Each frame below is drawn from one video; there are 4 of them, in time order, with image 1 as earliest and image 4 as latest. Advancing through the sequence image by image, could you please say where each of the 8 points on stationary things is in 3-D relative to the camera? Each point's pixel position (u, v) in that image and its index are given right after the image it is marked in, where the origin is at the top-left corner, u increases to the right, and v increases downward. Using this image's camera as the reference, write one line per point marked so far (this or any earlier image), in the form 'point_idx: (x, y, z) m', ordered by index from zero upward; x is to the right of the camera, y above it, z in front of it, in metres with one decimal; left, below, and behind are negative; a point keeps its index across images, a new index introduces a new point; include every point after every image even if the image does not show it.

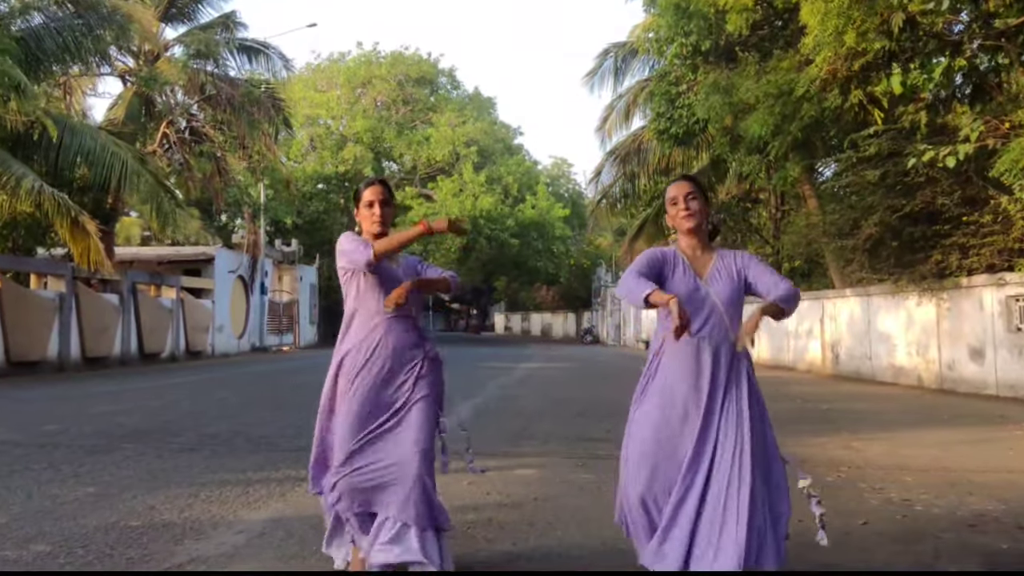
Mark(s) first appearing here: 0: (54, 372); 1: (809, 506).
0: (-8.3, -1.5, +17.0) m
1: (+1.5, -1.1, +4.7) m
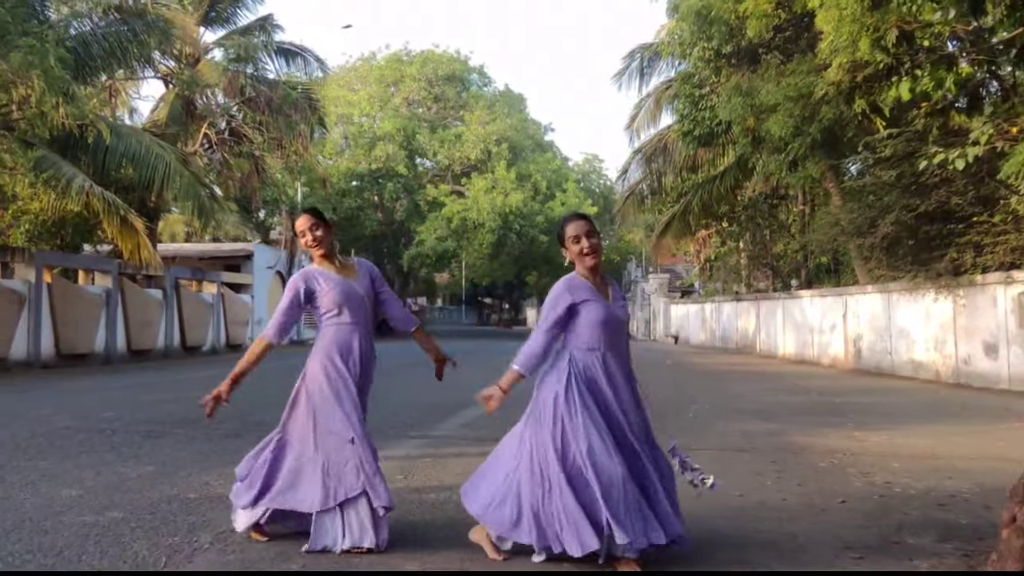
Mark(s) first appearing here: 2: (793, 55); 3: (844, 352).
0: (-7.8, -1.4, +17.8) m
1: (+1.6, -1.1, +5.2) m
2: (+4.4, +3.7, +14.9) m
3: (+6.5, -1.3, +18.4) m
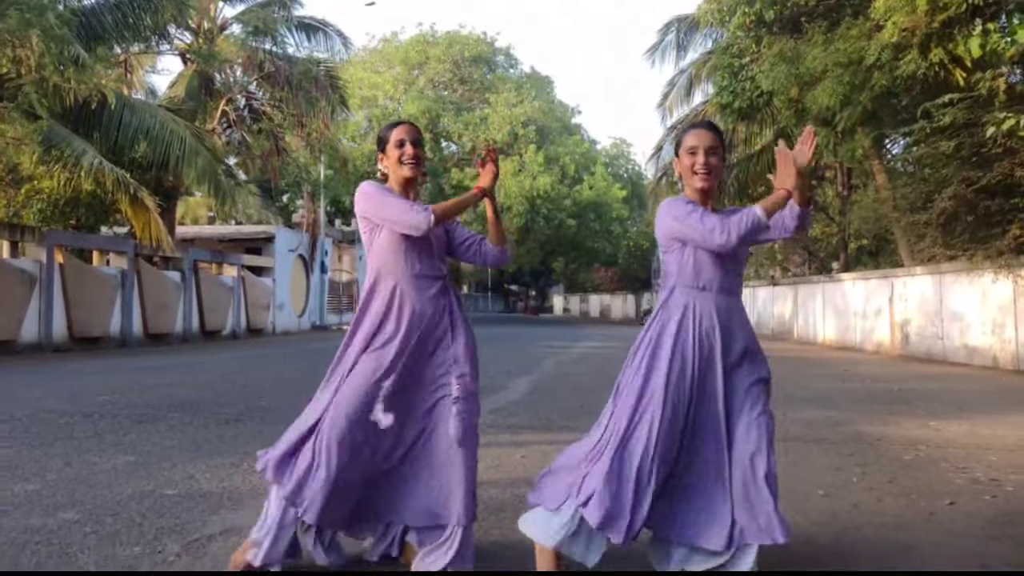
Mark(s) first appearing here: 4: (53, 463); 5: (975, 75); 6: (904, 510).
0: (-7.3, -1.1, +17.2) m
1: (+1.8, -0.9, +4.4) m
2: (+4.9, +4.0, +14.0) m
3: (+7.1, -0.9, +17.5) m
4: (-2.1, -0.8, +4.3) m
5: (+5.5, +2.6, +11.1) m
6: (+1.6, -0.9, +3.8) m
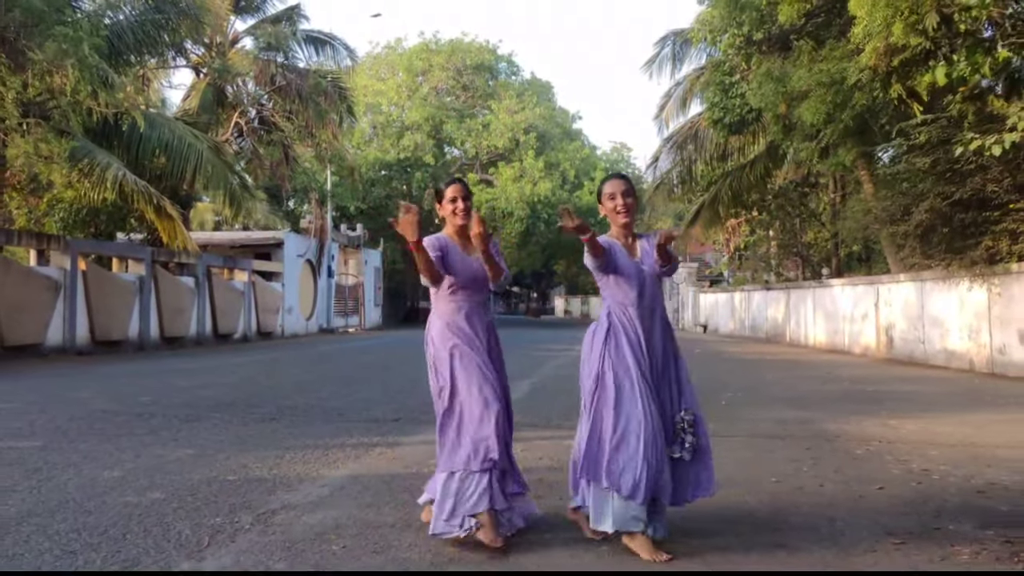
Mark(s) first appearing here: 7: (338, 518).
0: (-7.3, -1.2, +18.0) m
1: (+1.8, -1.0, +5.1) m
2: (+4.9, +3.9, +14.8) m
3: (+7.1, -1.0, +18.3) m
4: (-2.1, -0.9, +5.1) m
5: (+5.5, +2.4, +11.9) m
6: (+1.6, -1.0, +4.6) m
7: (-0.7, -1.0, +3.9) m
